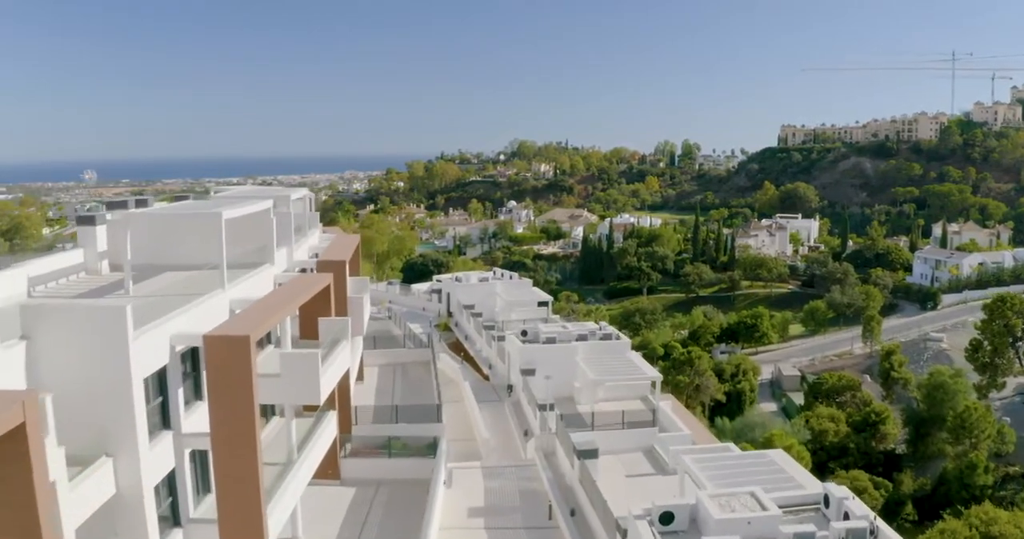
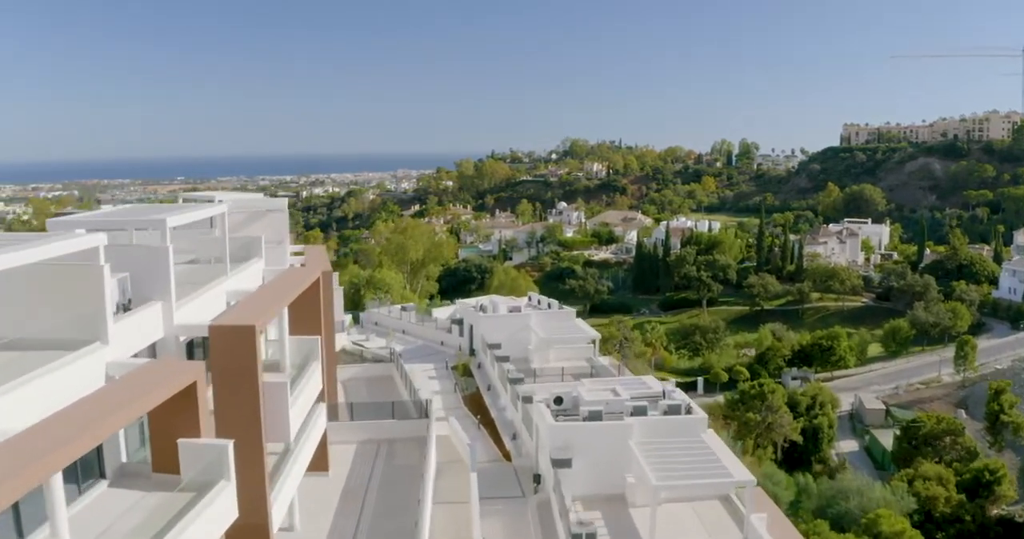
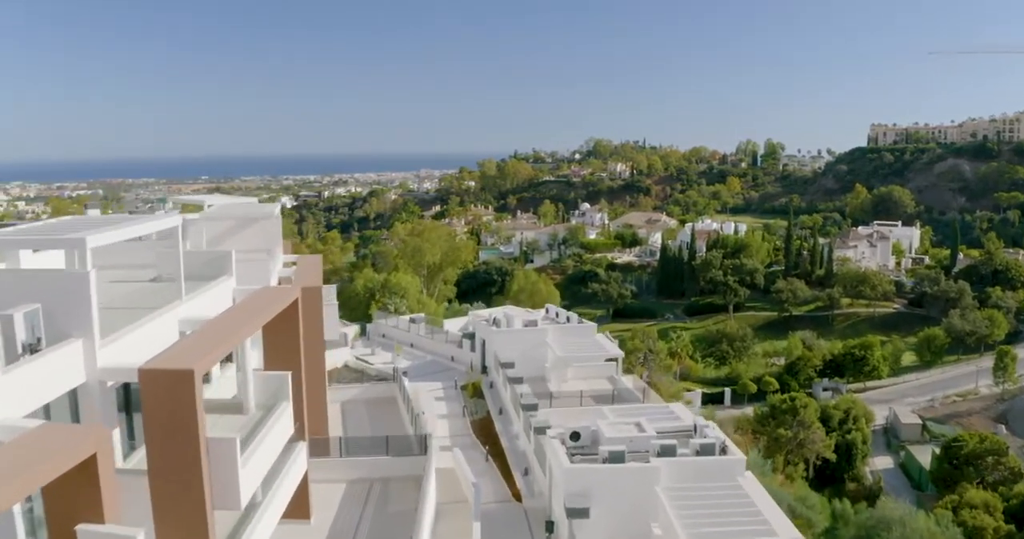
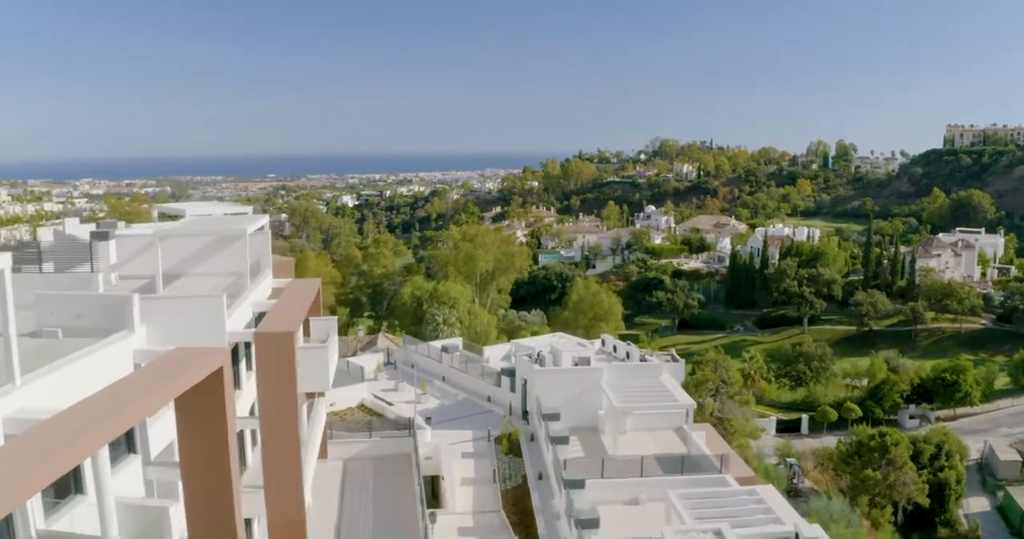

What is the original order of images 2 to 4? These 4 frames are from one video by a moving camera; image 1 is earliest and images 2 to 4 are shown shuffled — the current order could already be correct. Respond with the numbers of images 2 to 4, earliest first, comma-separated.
2, 3, 4
